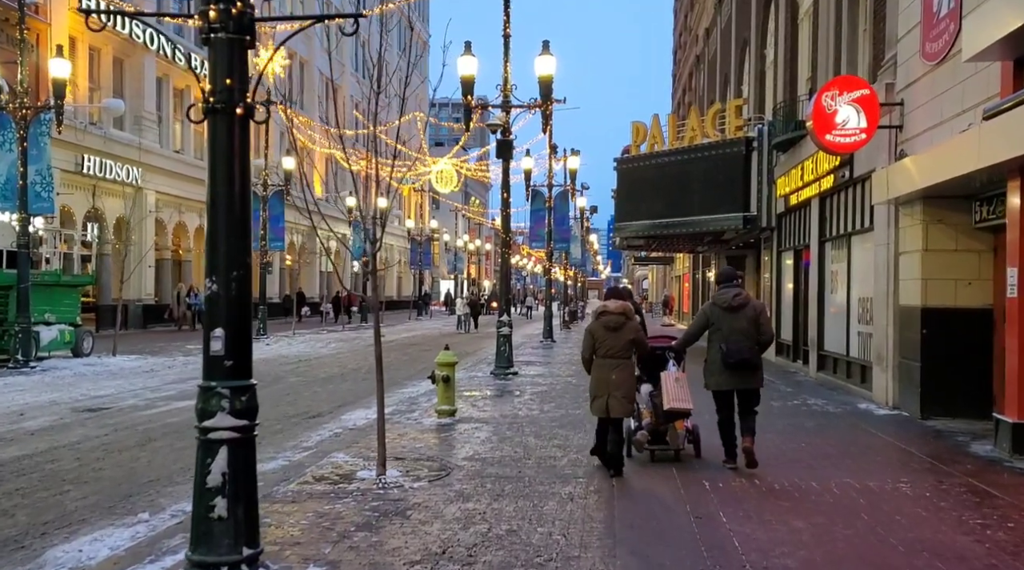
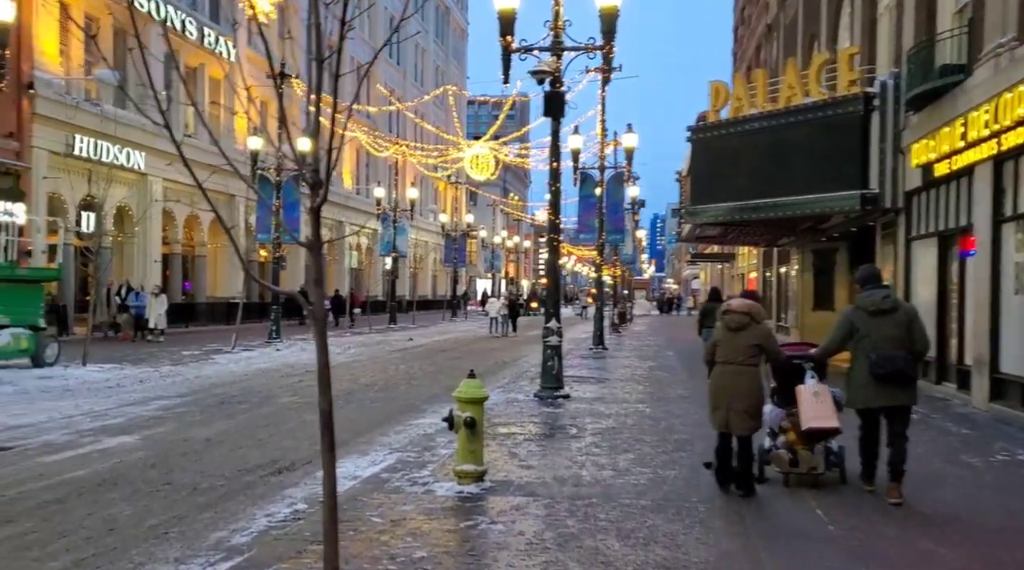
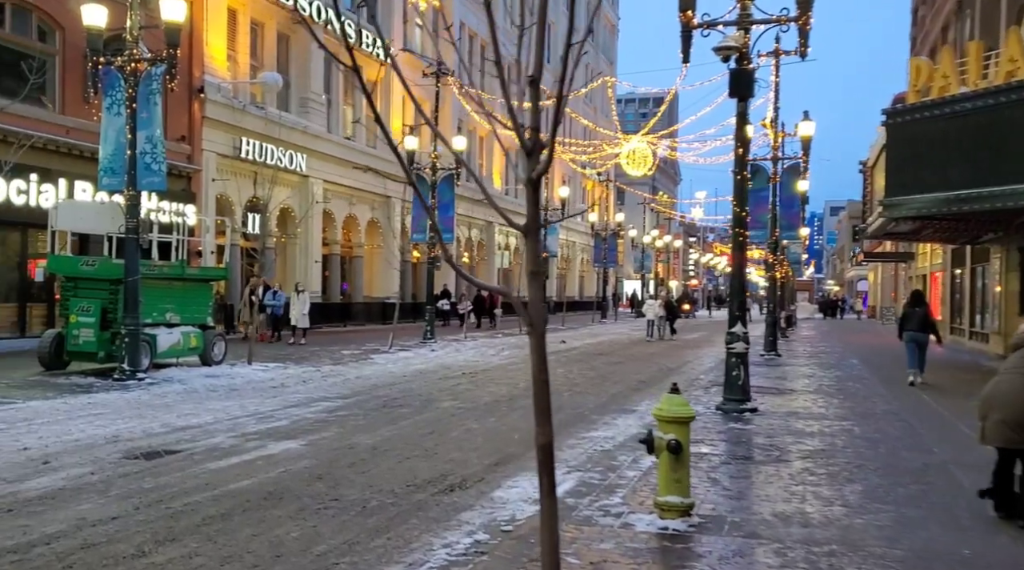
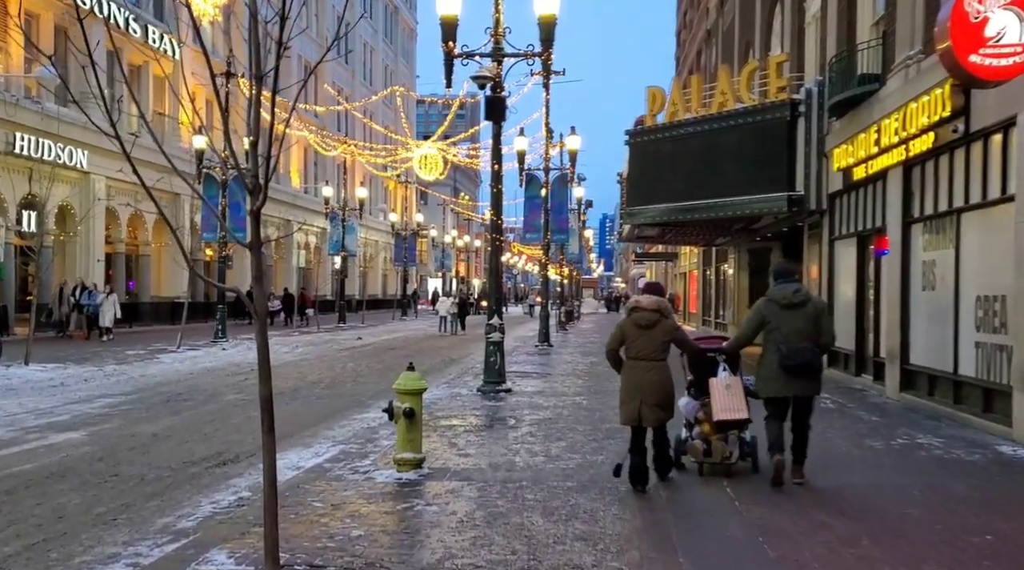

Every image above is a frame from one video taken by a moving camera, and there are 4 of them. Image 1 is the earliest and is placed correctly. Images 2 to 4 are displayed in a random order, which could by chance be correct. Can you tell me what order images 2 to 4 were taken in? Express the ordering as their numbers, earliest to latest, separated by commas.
4, 2, 3
